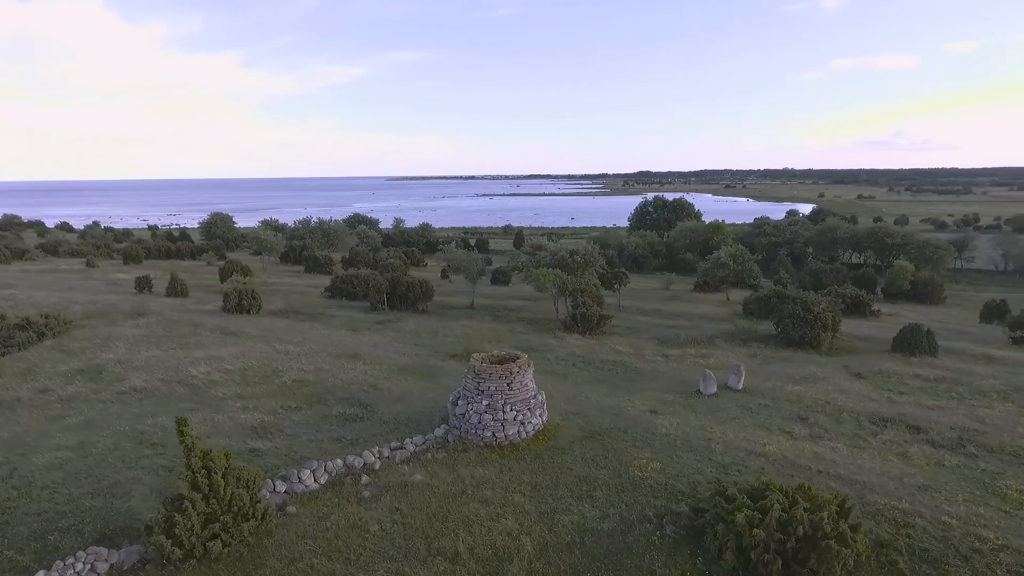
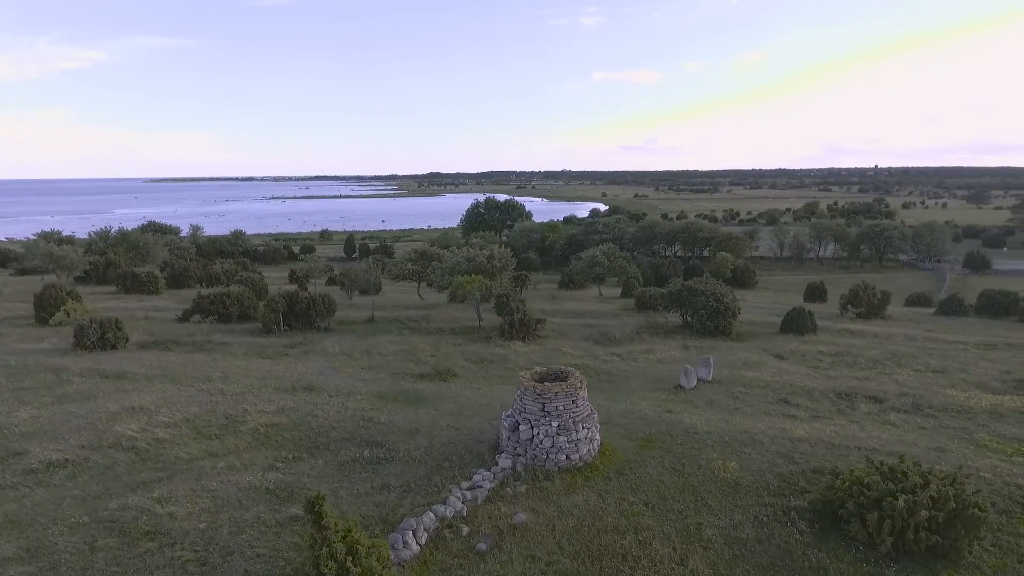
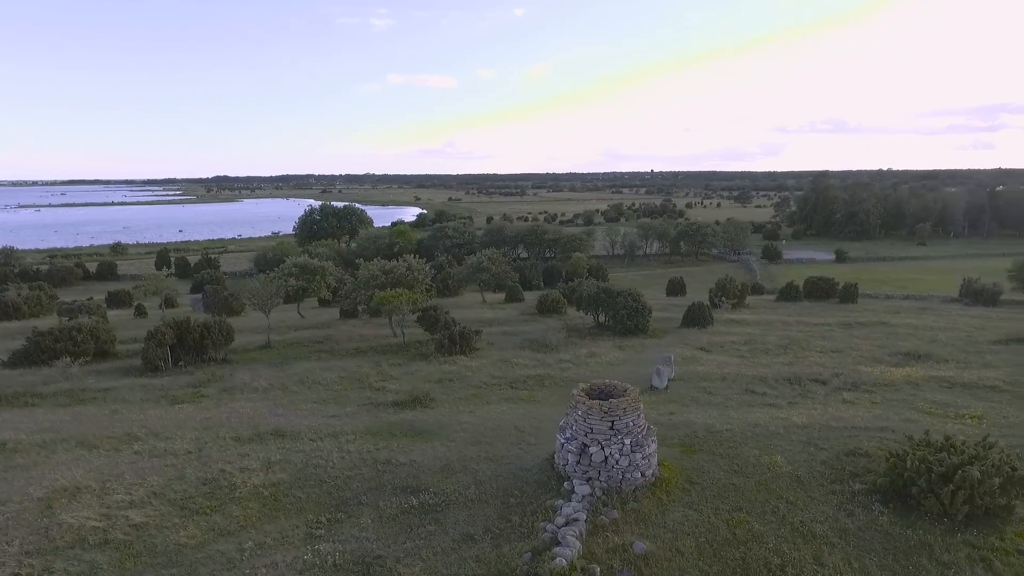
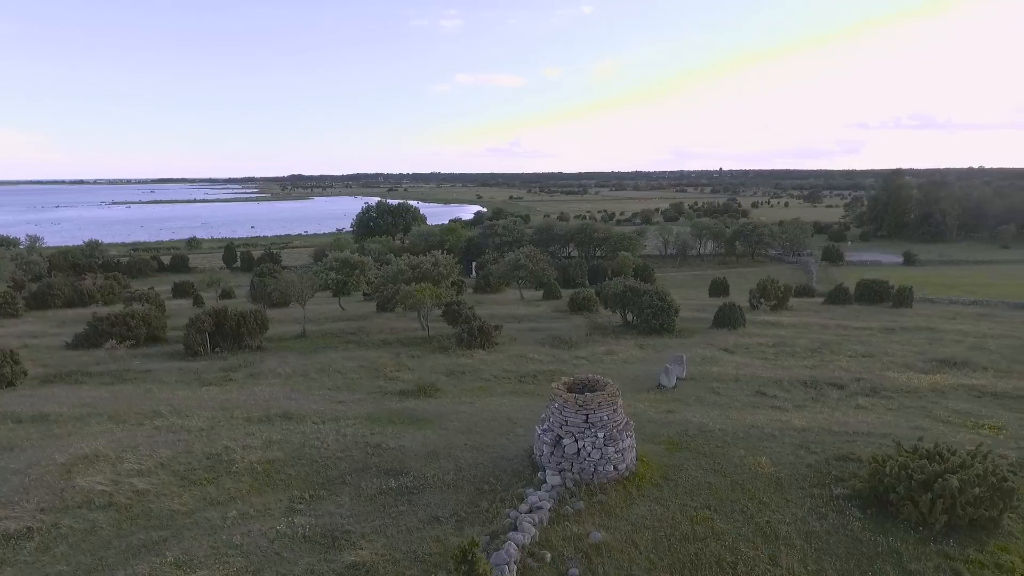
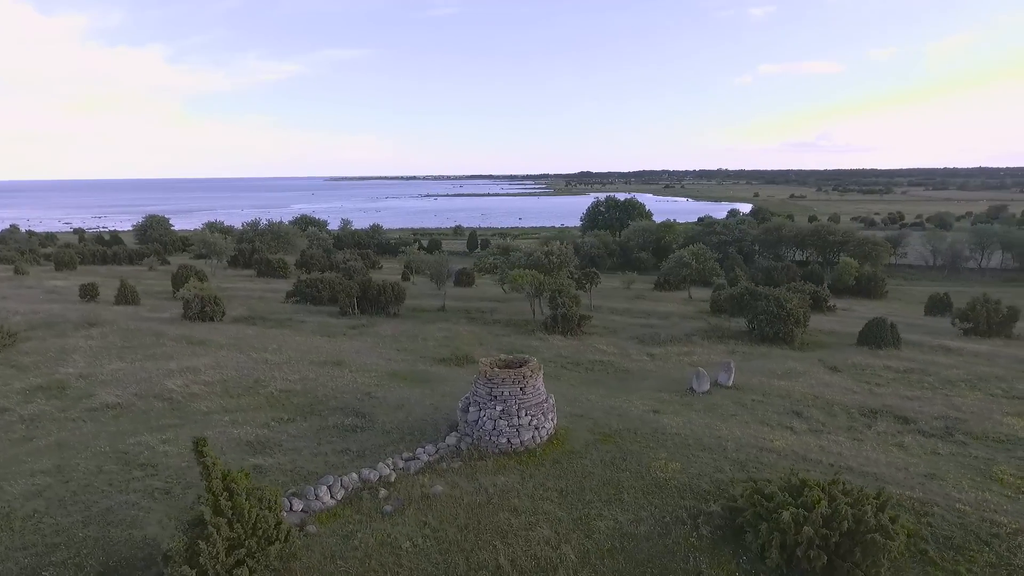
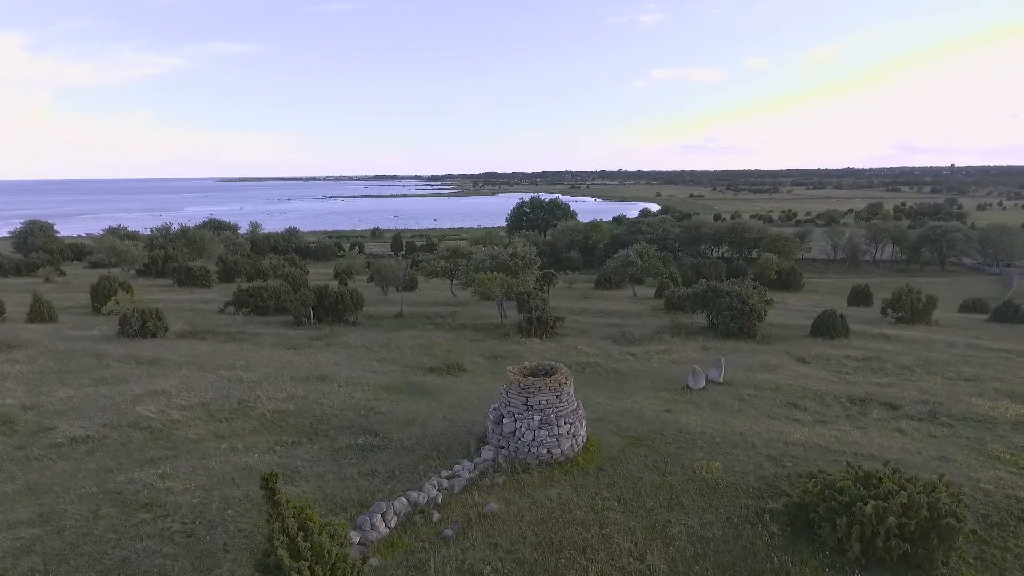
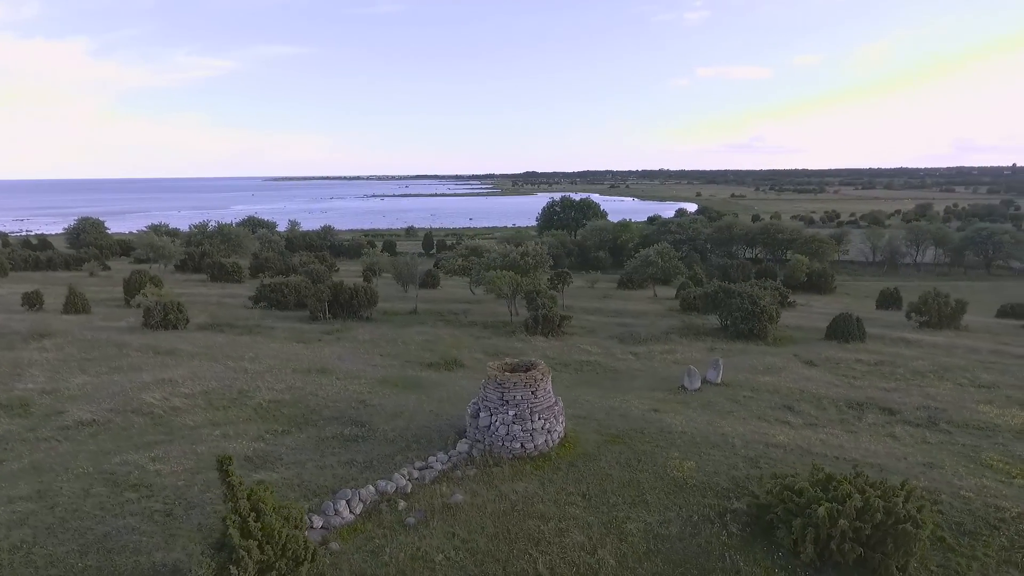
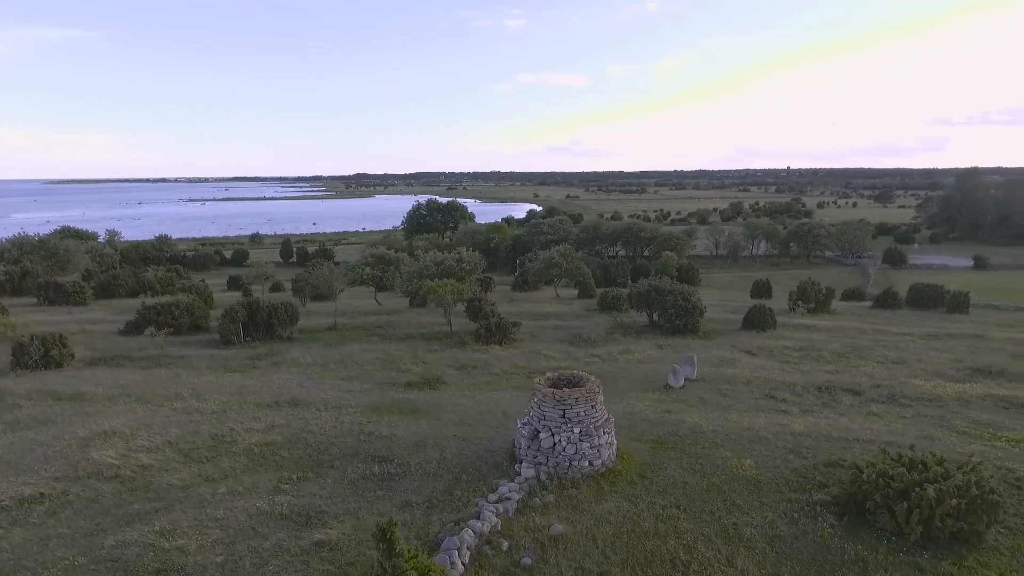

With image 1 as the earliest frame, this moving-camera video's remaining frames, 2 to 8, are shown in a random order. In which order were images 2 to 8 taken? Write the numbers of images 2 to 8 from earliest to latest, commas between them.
5, 7, 6, 2, 8, 4, 3
